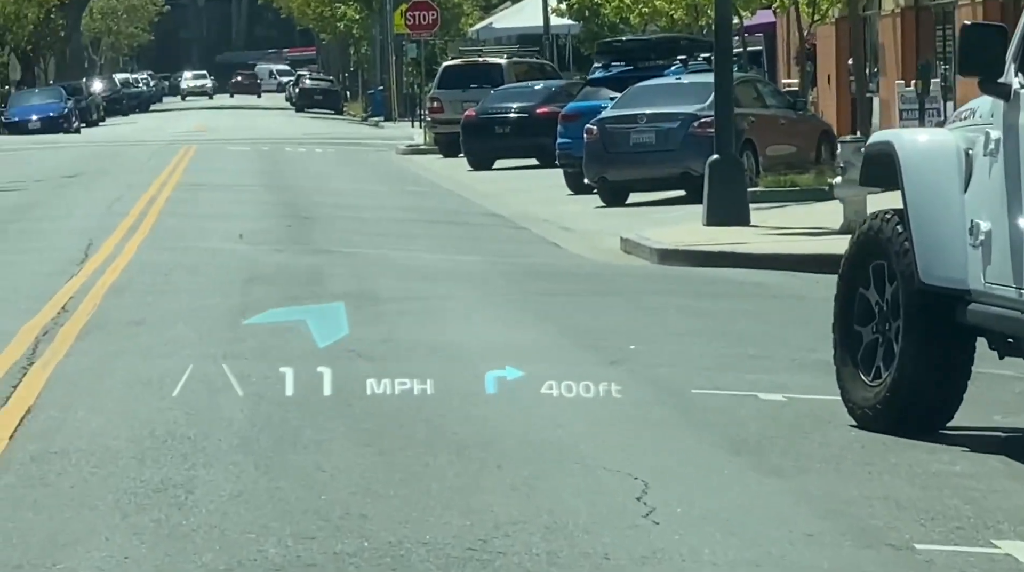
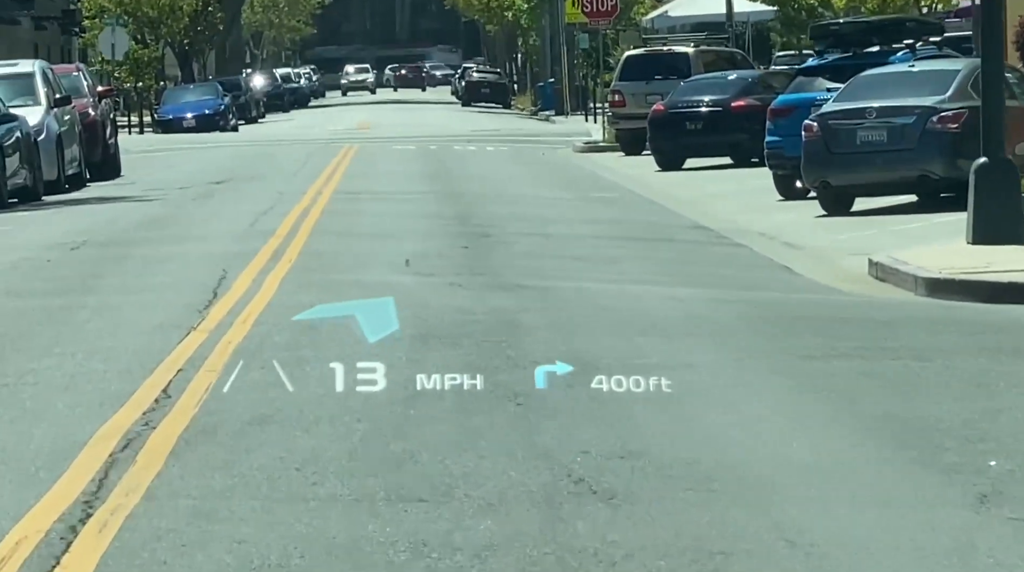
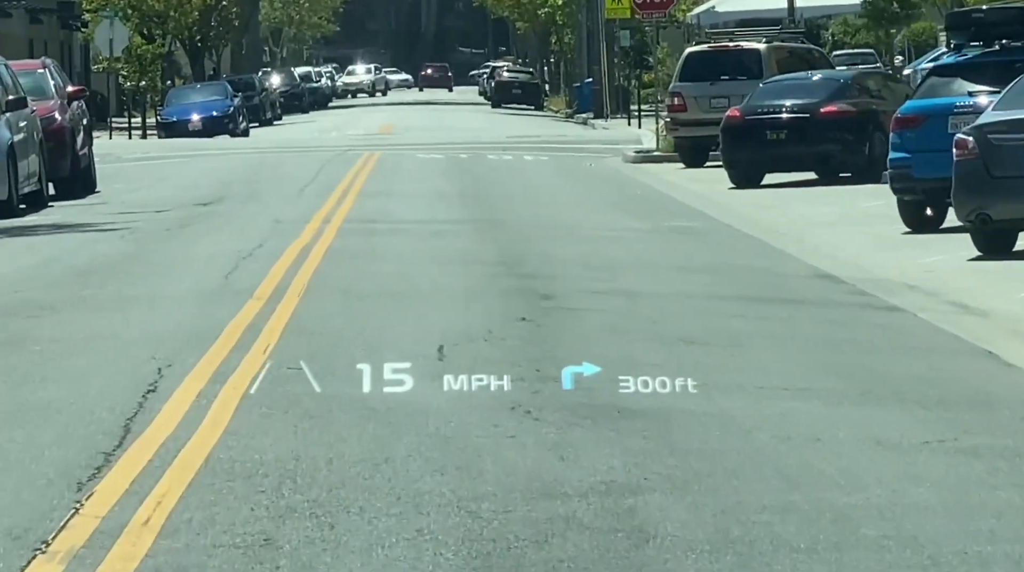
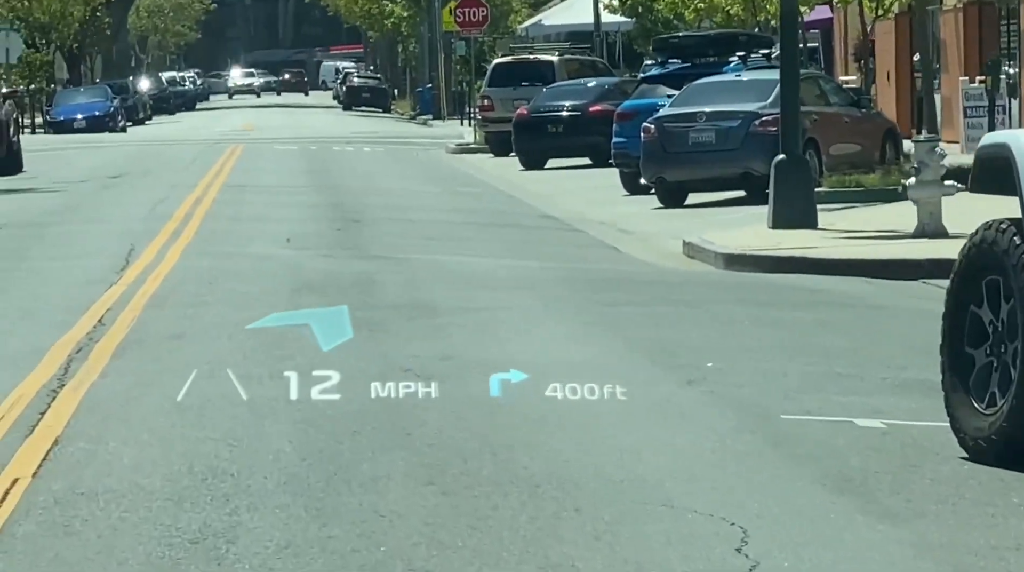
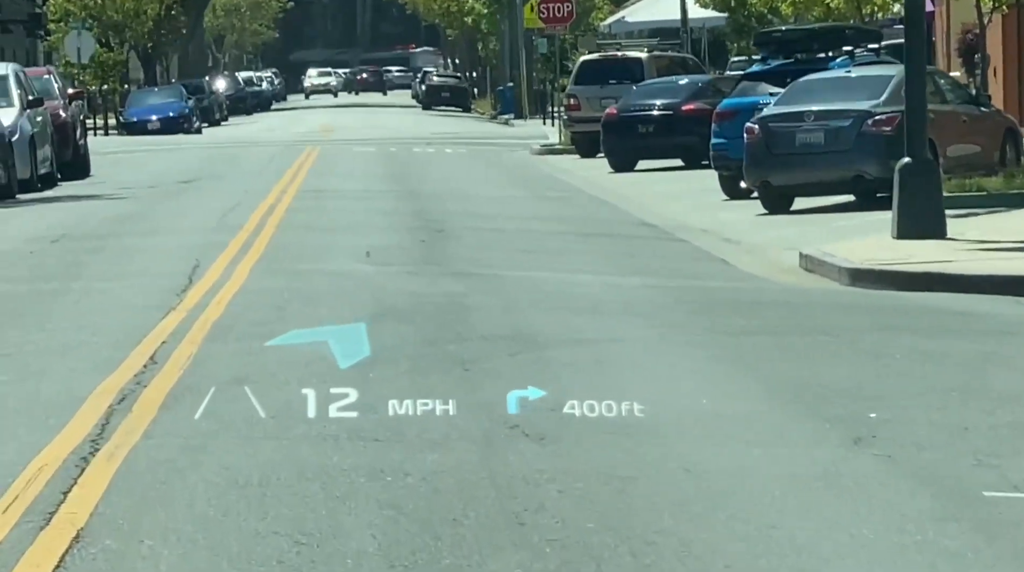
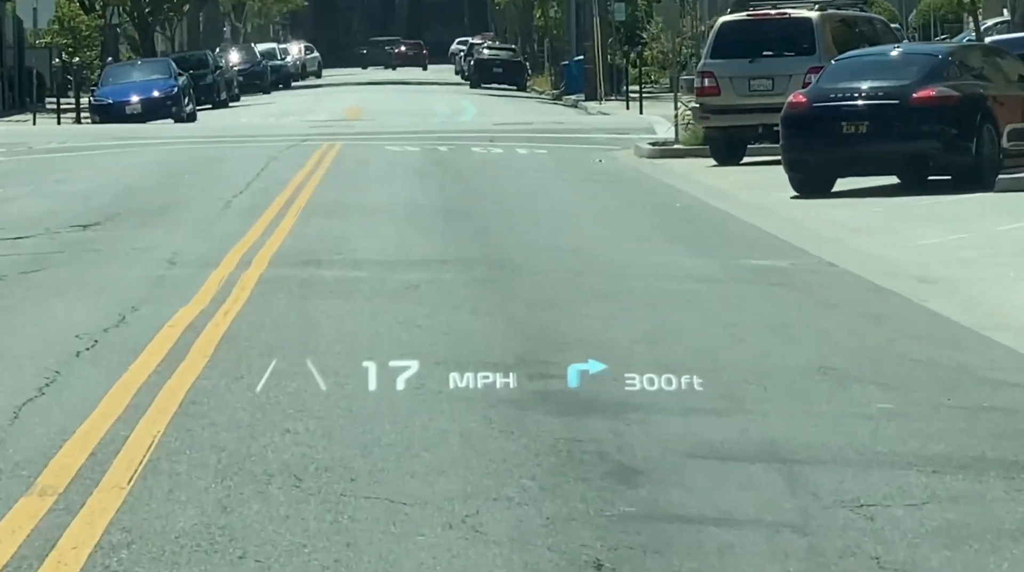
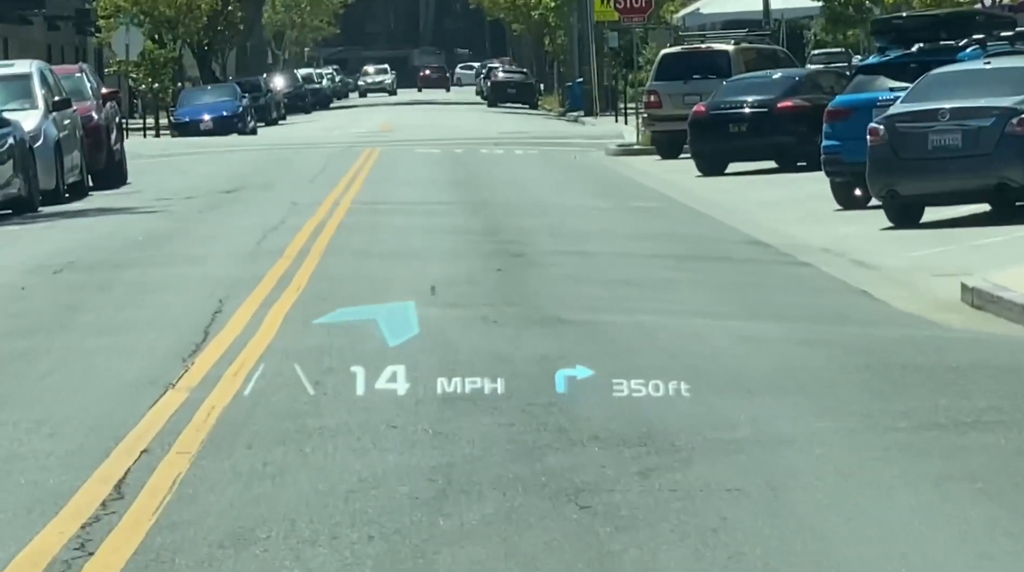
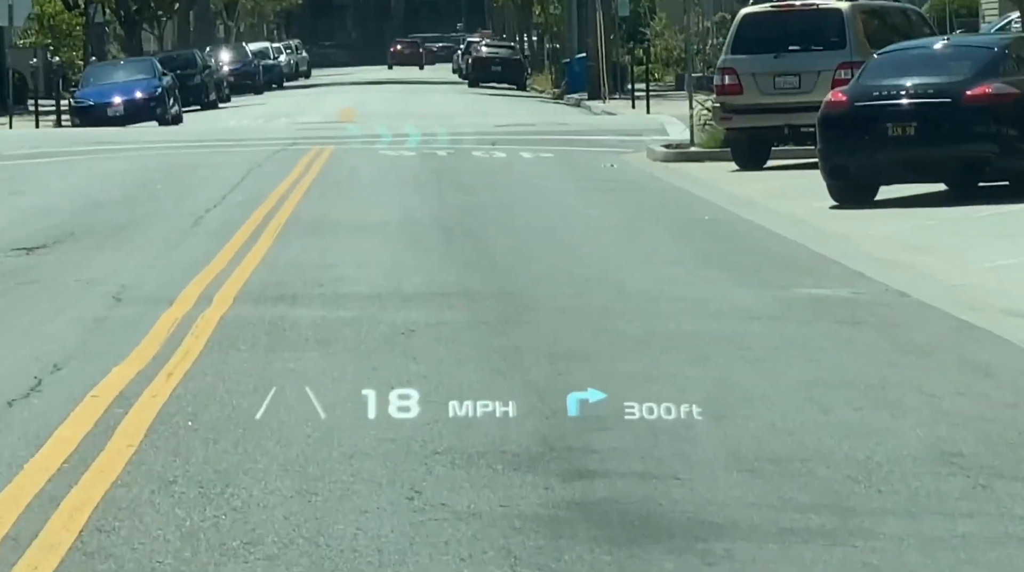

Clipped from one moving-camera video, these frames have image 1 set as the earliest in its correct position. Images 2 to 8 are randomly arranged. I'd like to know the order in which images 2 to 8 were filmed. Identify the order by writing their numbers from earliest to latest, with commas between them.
4, 5, 2, 7, 3, 6, 8
